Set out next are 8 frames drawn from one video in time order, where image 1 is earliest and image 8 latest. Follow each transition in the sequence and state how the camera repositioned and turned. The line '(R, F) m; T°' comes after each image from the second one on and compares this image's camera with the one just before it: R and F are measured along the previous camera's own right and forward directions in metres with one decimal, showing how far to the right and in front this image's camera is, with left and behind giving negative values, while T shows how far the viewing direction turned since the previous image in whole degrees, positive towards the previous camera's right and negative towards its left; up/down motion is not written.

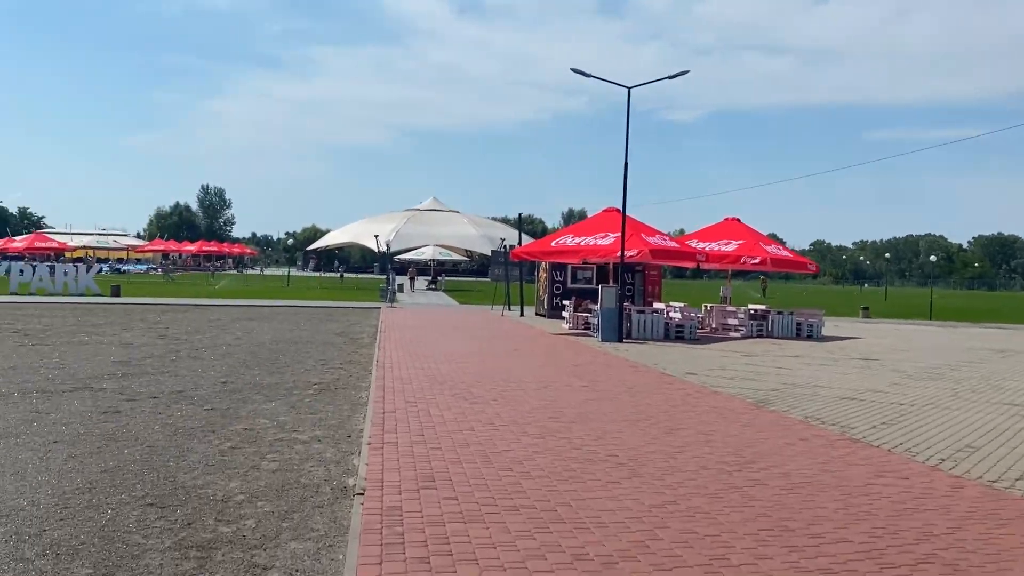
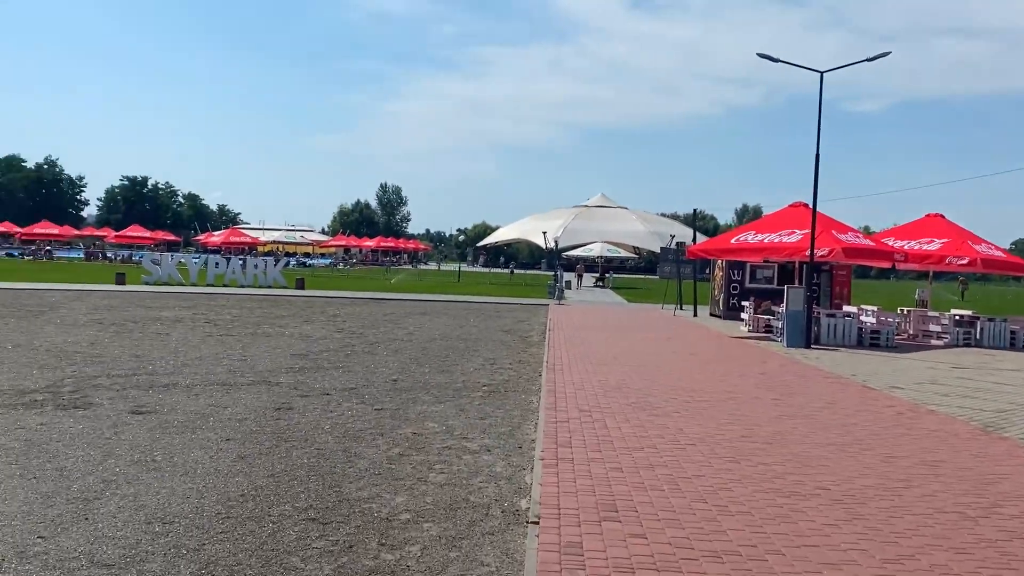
(-0.2, +0.8) m; -11°
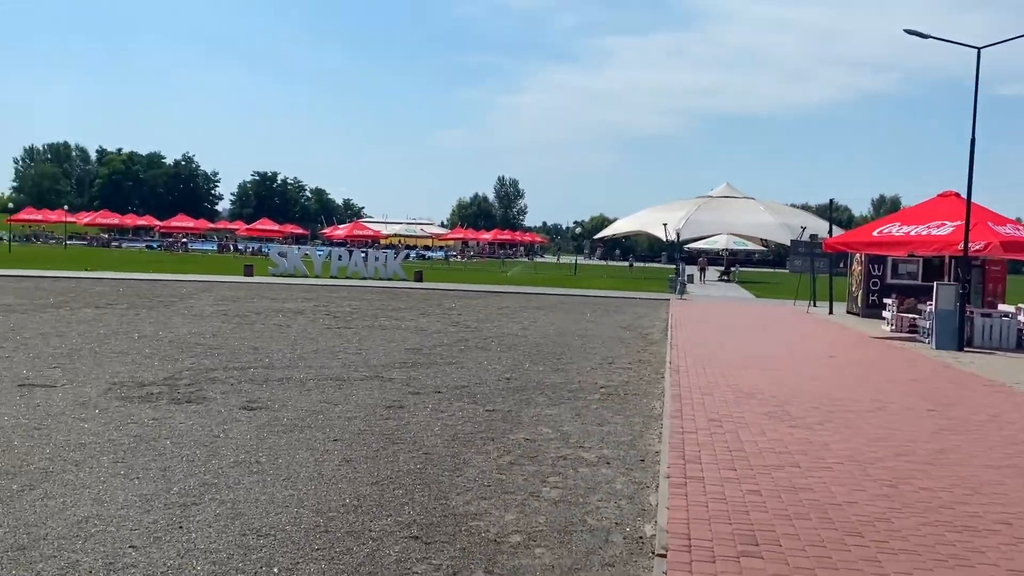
(-0.1, +0.6) m; -8°
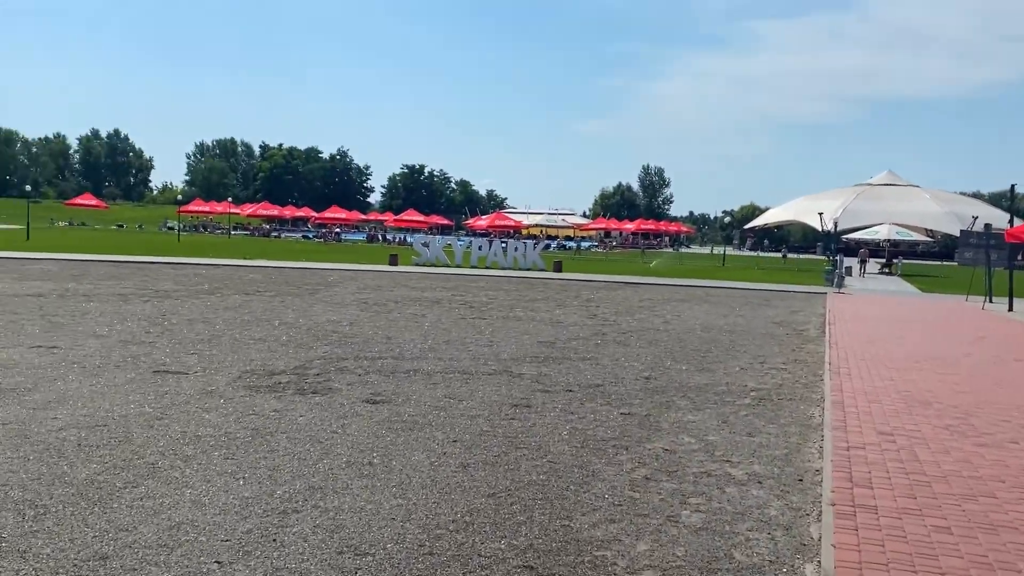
(0.0, +0.8) m; -9°
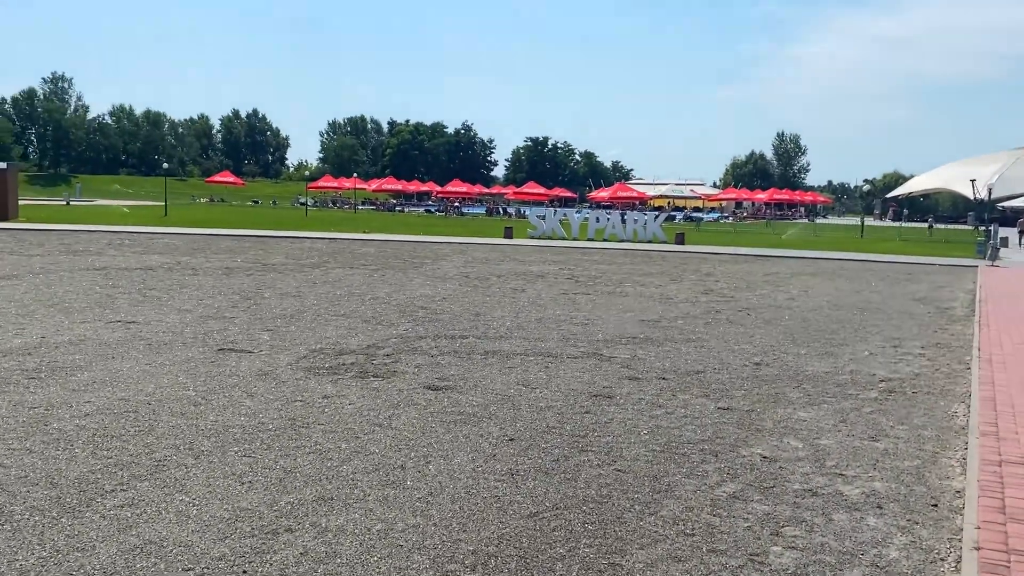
(+0.4, +1.2) m; -8°
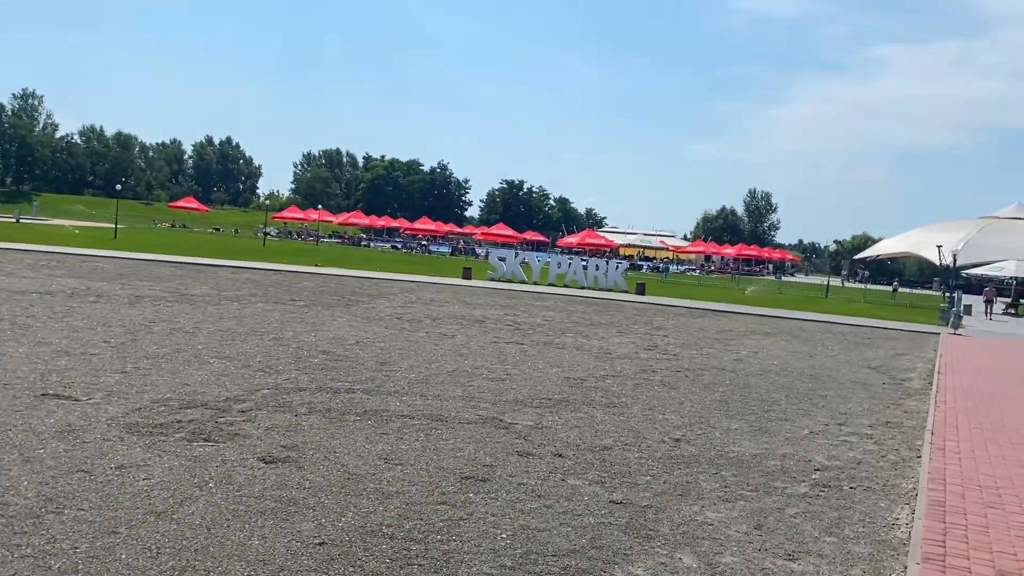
(+0.9, +1.4) m; +2°
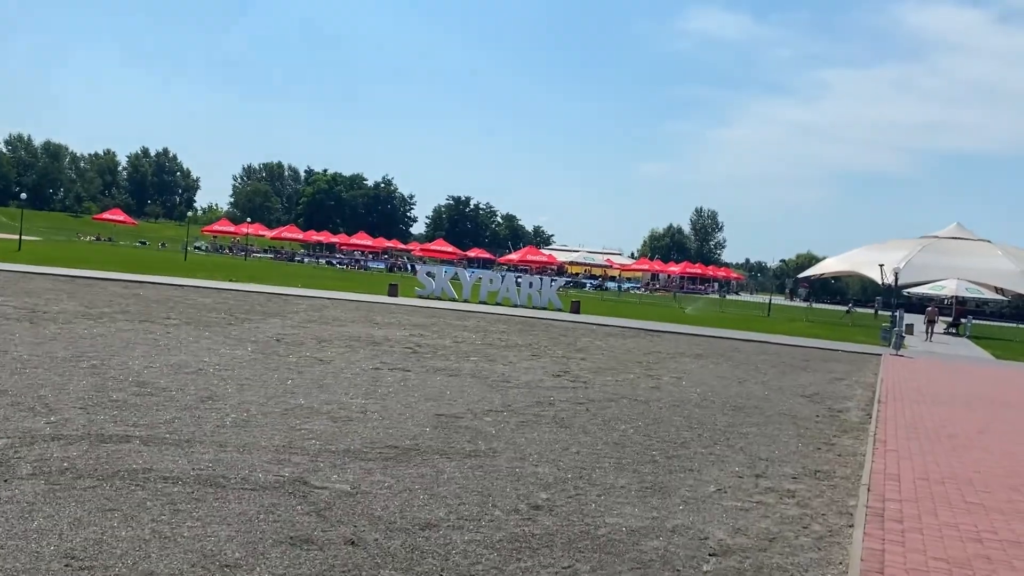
(+1.1, +2.1) m; +3°
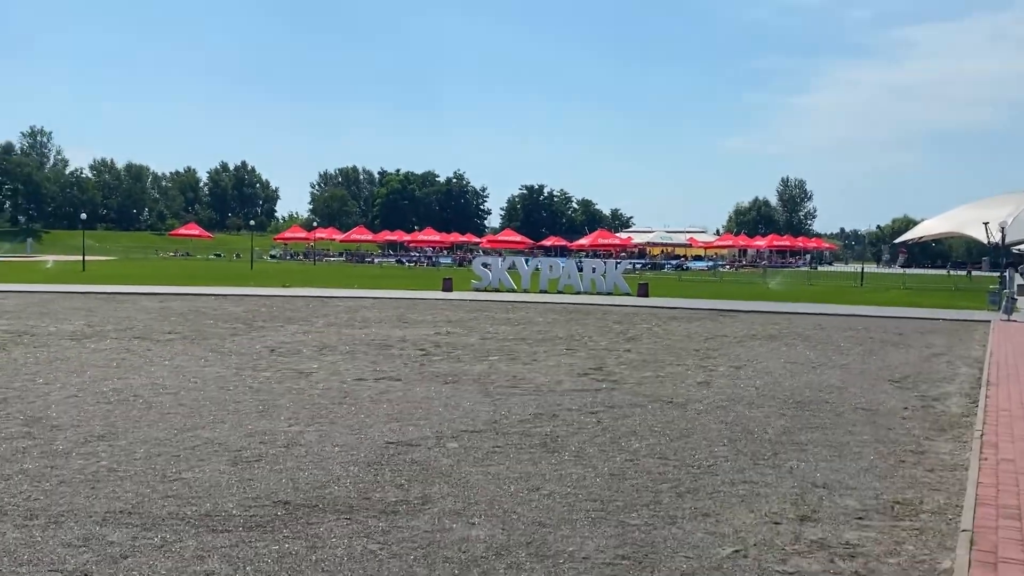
(+1.1, +2.5) m; -6°
